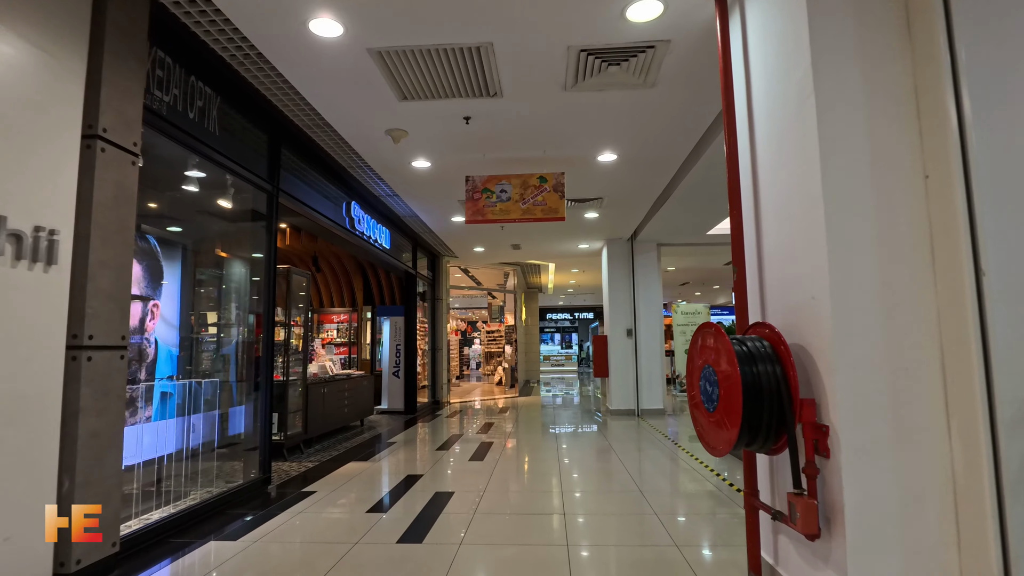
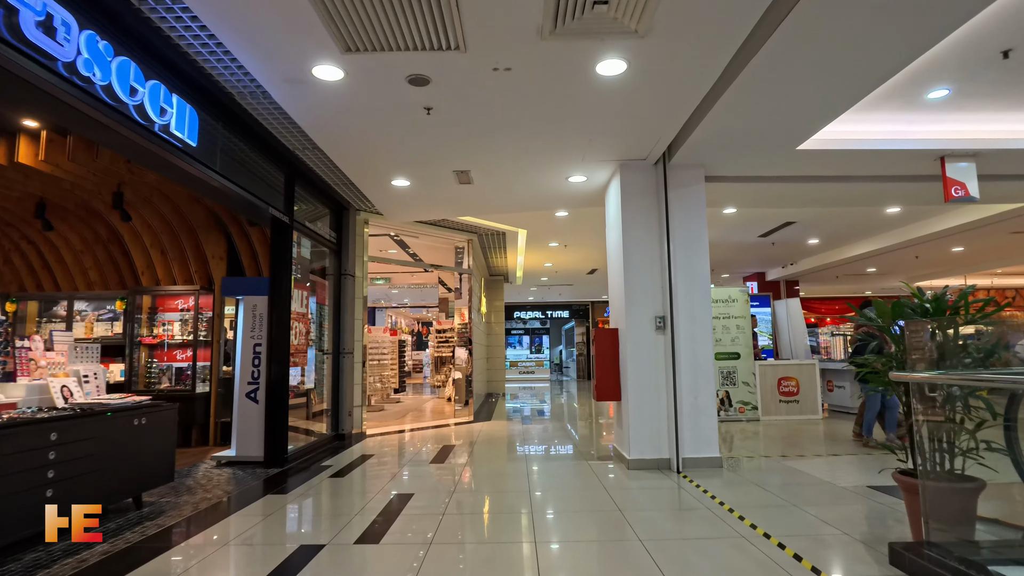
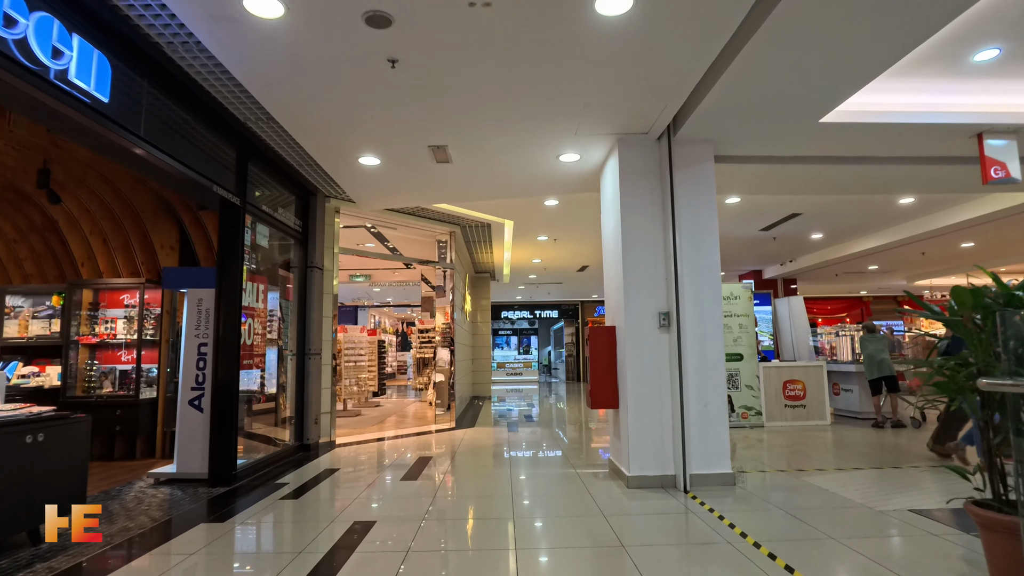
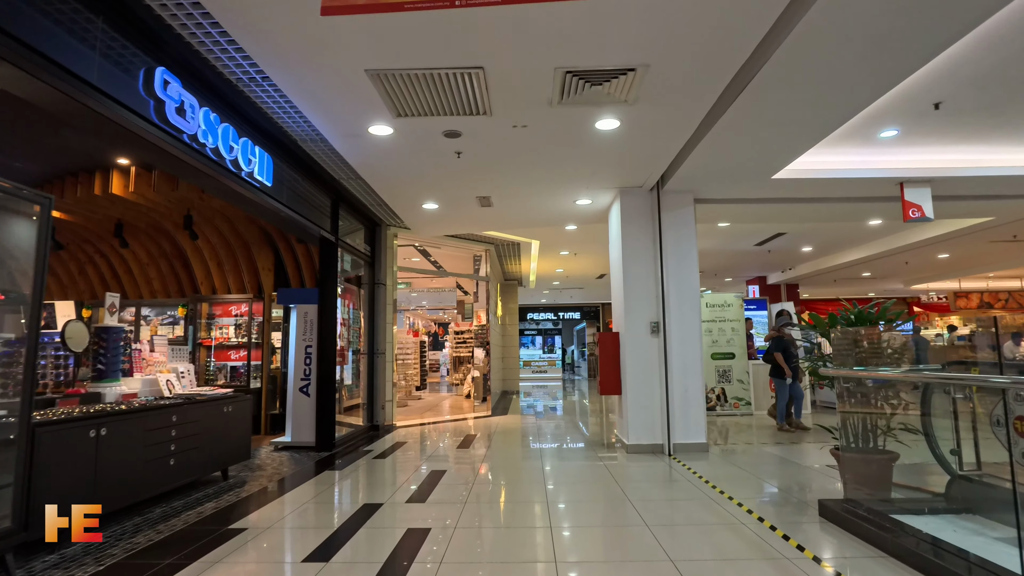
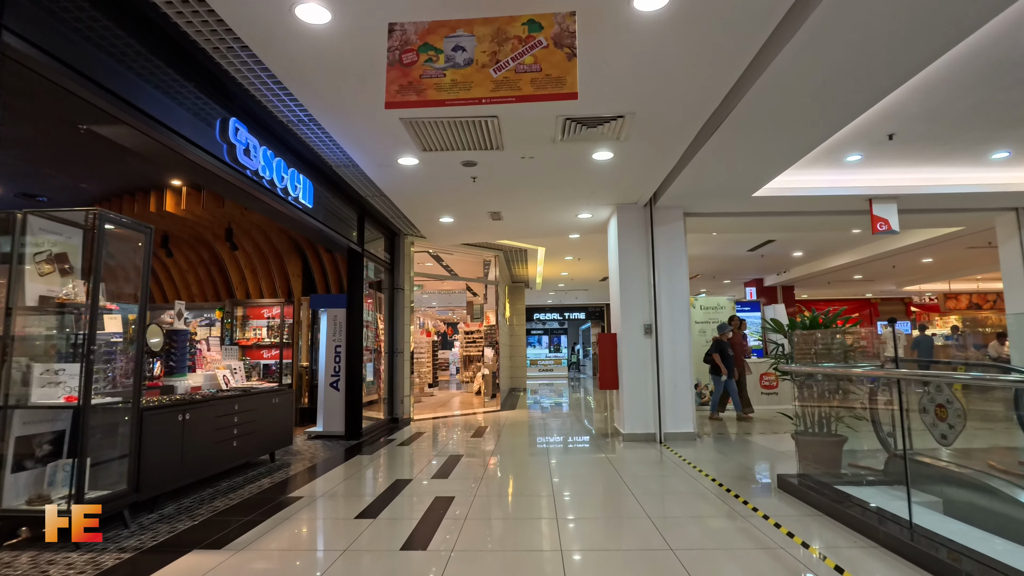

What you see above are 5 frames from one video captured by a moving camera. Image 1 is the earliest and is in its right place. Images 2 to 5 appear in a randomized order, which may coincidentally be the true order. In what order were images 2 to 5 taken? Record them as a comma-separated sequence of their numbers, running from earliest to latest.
5, 4, 2, 3
